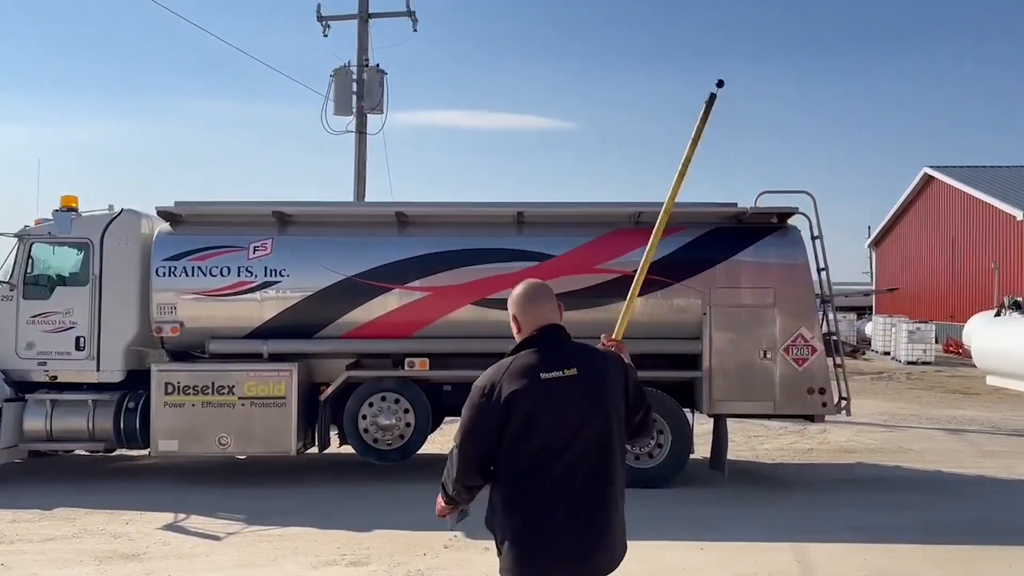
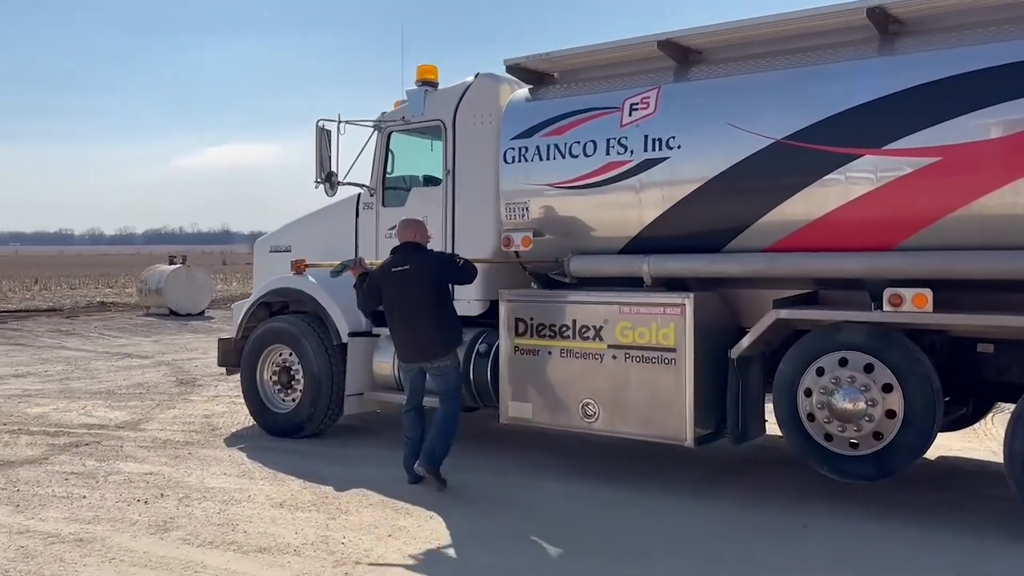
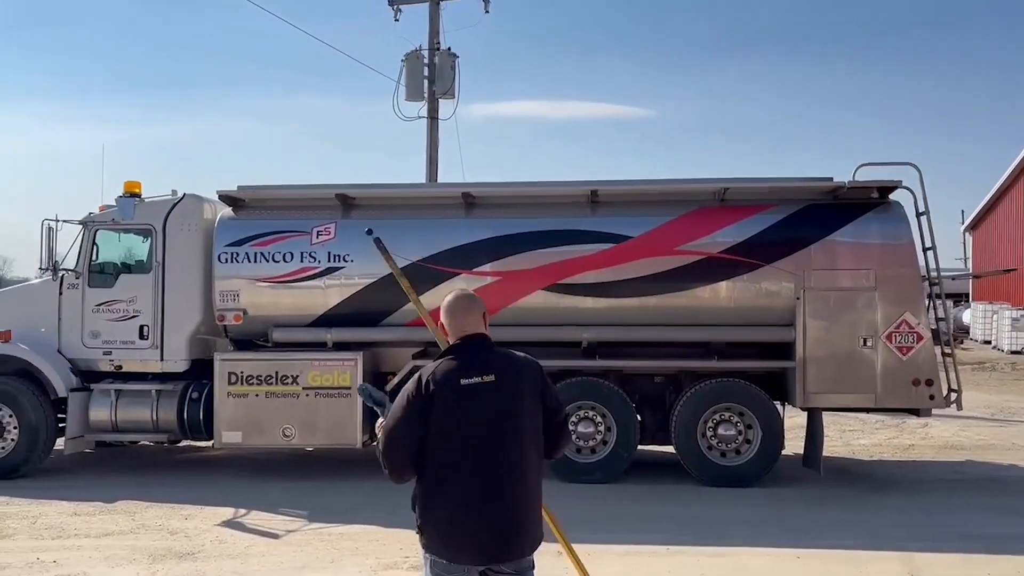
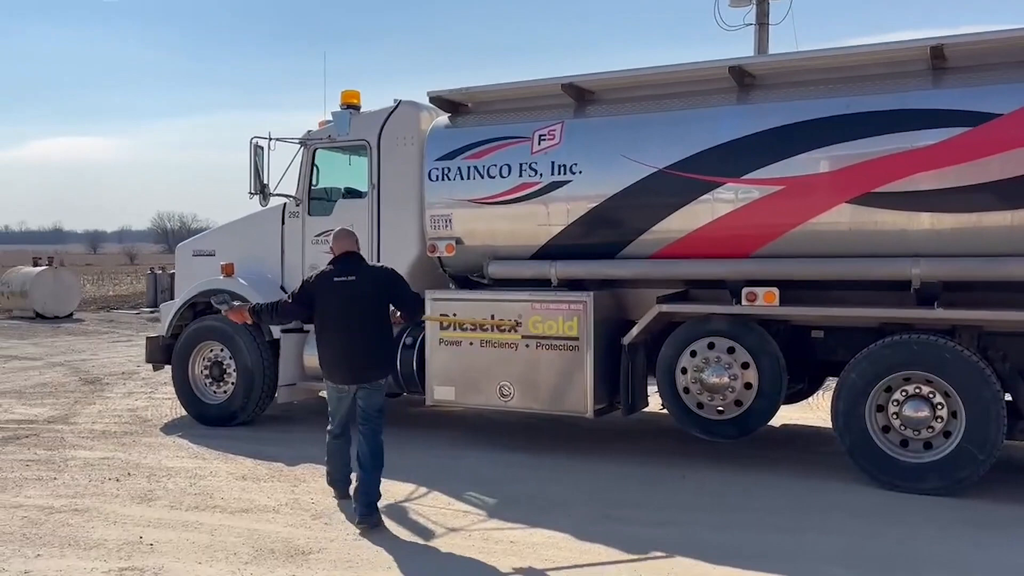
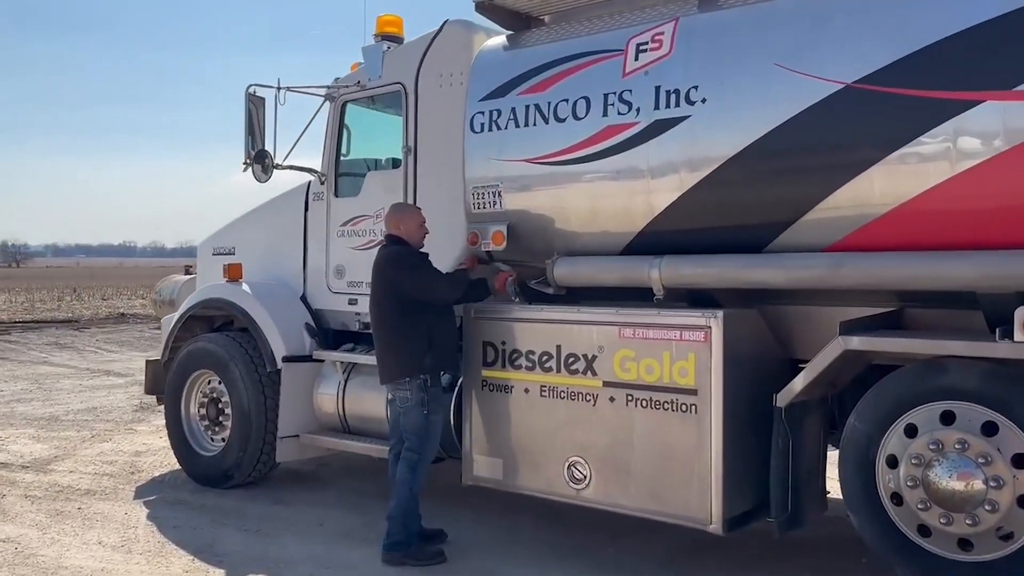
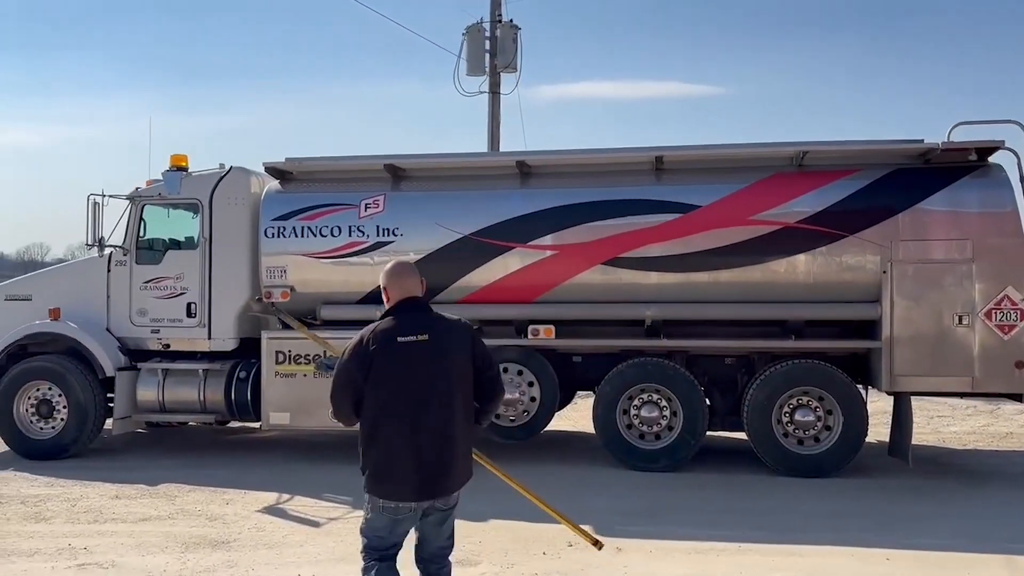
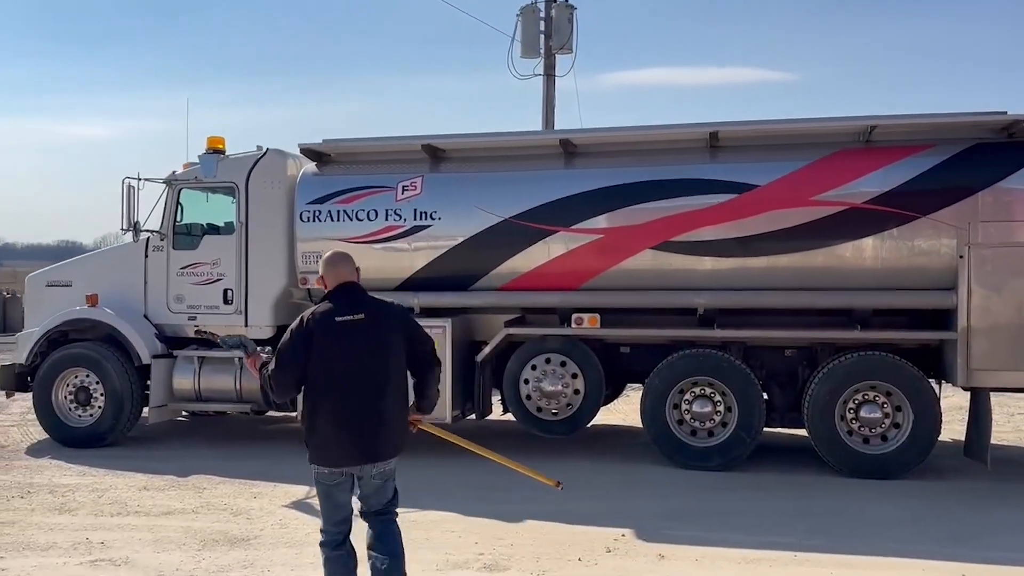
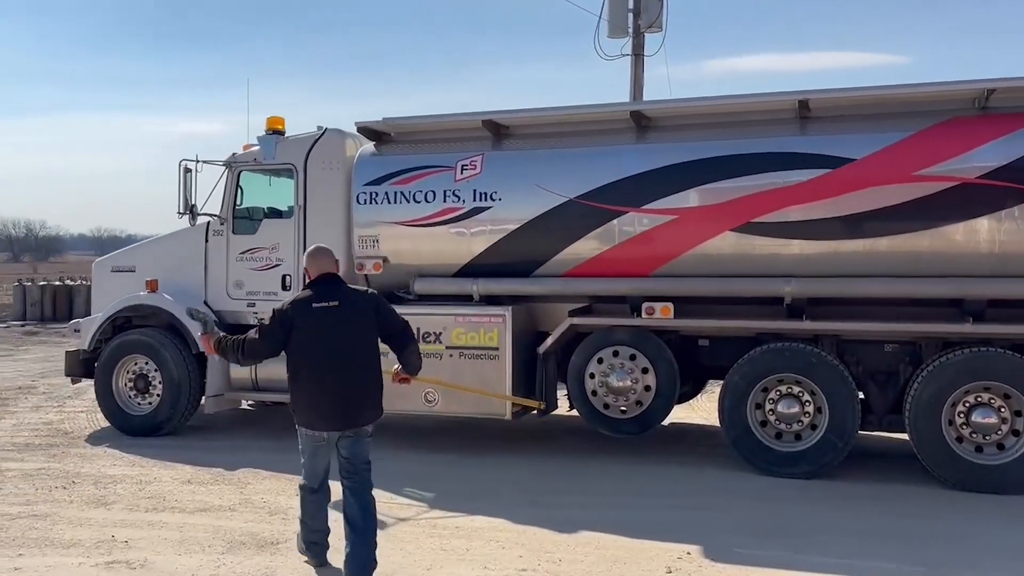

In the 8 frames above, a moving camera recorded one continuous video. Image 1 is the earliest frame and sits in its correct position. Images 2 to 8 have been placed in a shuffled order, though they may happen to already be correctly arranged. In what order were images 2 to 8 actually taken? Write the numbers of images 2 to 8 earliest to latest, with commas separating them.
3, 6, 7, 8, 4, 2, 5
